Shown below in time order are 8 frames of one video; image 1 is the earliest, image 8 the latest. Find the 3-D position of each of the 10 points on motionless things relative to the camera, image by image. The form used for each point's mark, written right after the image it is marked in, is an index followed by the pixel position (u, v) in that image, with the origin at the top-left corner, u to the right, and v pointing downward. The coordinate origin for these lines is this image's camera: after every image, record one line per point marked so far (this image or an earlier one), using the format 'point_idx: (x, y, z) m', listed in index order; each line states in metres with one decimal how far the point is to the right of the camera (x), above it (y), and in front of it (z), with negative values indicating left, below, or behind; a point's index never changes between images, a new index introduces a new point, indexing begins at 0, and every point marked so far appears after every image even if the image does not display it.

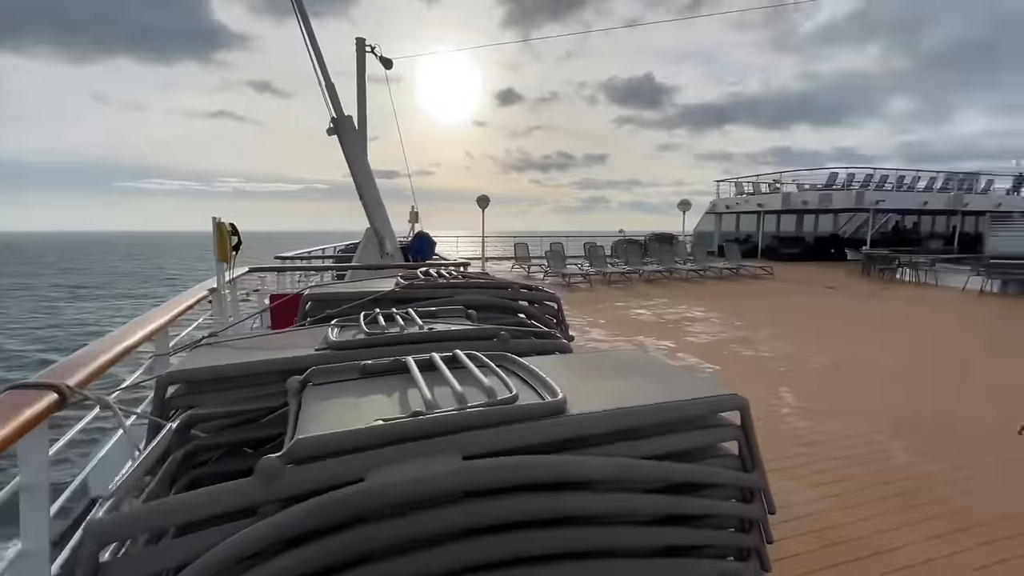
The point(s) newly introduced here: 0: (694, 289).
0: (+3.0, 0.0, +7.7) m
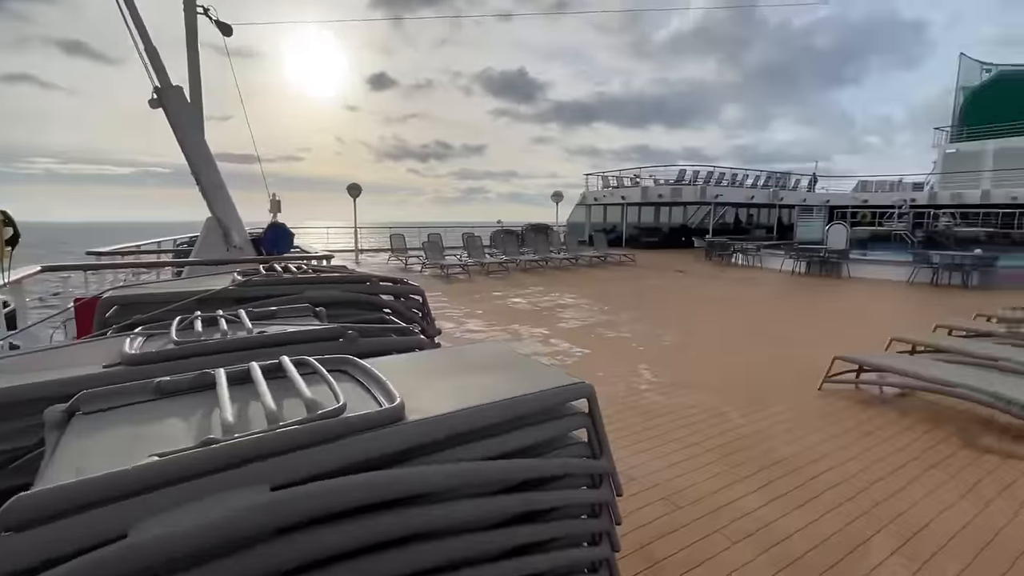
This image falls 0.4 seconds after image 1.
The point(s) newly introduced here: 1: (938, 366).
0: (+0.9, +0.2, +8.1) m
1: (+2.3, -0.4, +2.6) m
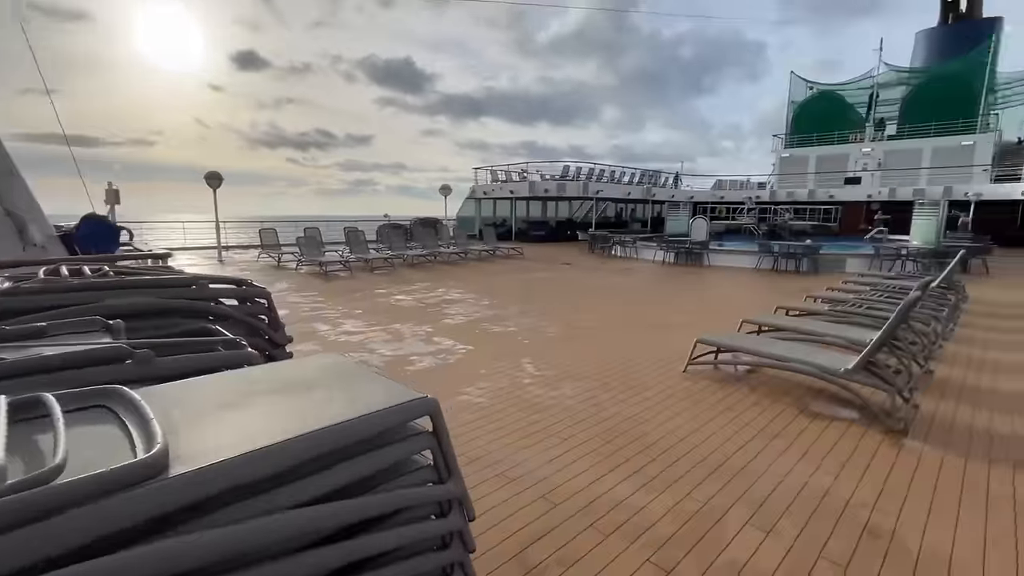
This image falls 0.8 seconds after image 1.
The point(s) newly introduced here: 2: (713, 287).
0: (-0.9, +0.3, +8.0) m
1: (+1.6, -0.3, +3.0) m
2: (+3.0, 0.0, +7.1) m
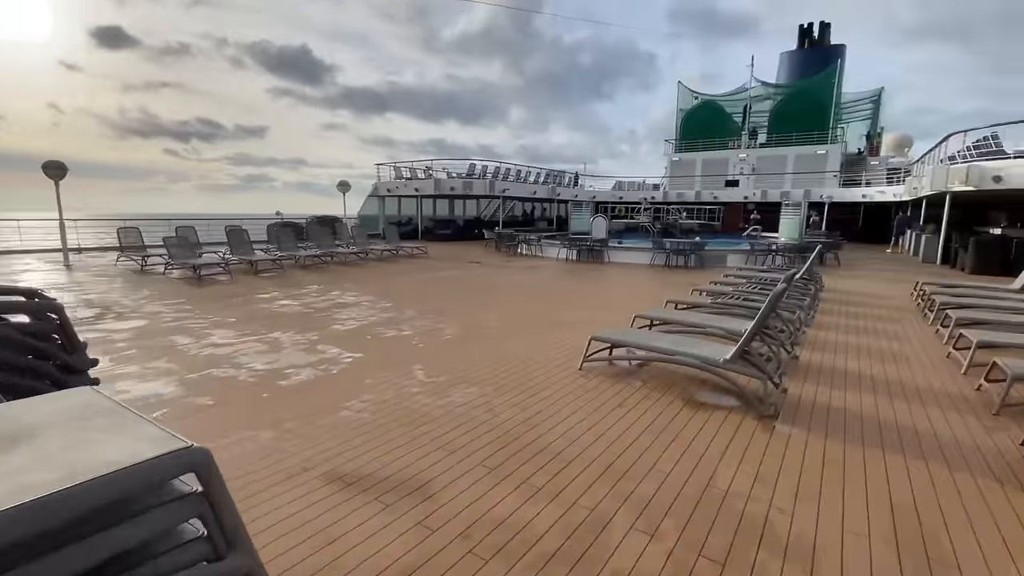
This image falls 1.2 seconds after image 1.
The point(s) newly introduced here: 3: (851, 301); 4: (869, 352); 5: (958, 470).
0: (-2.5, +0.2, +7.5) m
1: (+1.0, -0.3, +3.0) m
2: (+1.6, +0.1, +7.4) m
3: (+4.2, -0.2, +5.9) m
4: (+2.8, -0.5, +3.7) m
5: (+1.8, -0.8, +2.0) m
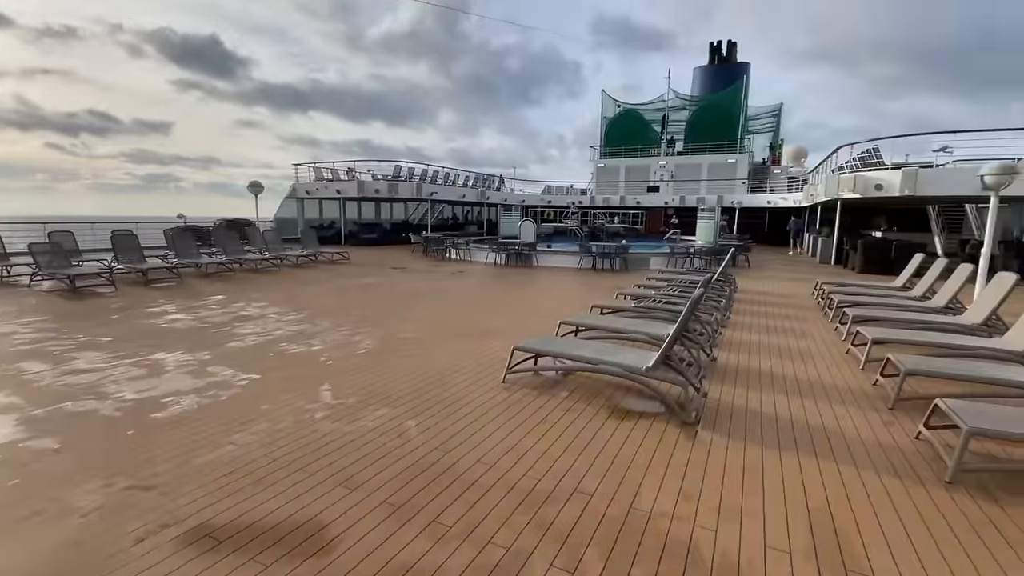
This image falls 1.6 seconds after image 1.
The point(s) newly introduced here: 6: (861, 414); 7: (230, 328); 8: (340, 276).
0: (-3.6, +0.1, +6.9) m
1: (+0.5, -0.3, +3.0) m
2: (+0.4, 0.0, +7.4) m
3: (+3.3, -0.2, +6.2) m
4: (+2.2, -0.5, +3.8) m
5: (+1.5, -0.8, +2.0) m
6: (+1.9, -0.7, +2.6) m
7: (-2.4, -0.3, +4.1) m
8: (-2.8, +0.2, +7.8) m
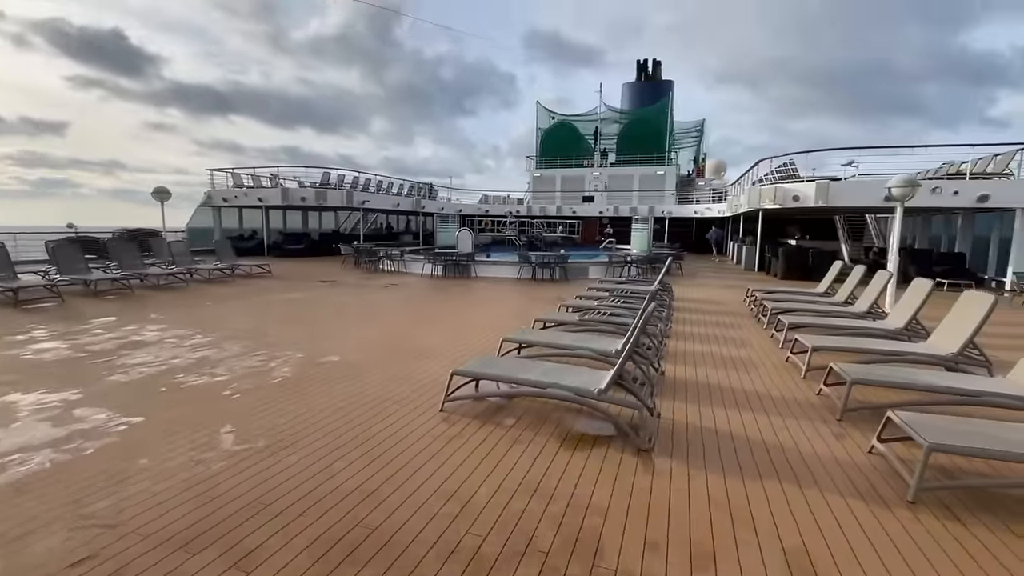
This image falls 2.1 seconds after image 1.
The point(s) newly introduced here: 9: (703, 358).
0: (-4.4, -0.1, +6.1) m
1: (+0.1, -0.4, +2.7) m
2: (-0.5, -0.2, +7.1) m
3: (+2.5, -0.3, +6.3) m
4: (+1.7, -0.6, +3.8) m
5: (+1.3, -0.8, +1.9) m
6: (+1.6, -0.7, +2.5) m
7: (-2.9, -0.5, +3.5) m
8: (-3.8, 0.0, +7.1) m
9: (+1.5, -0.6, +3.8) m
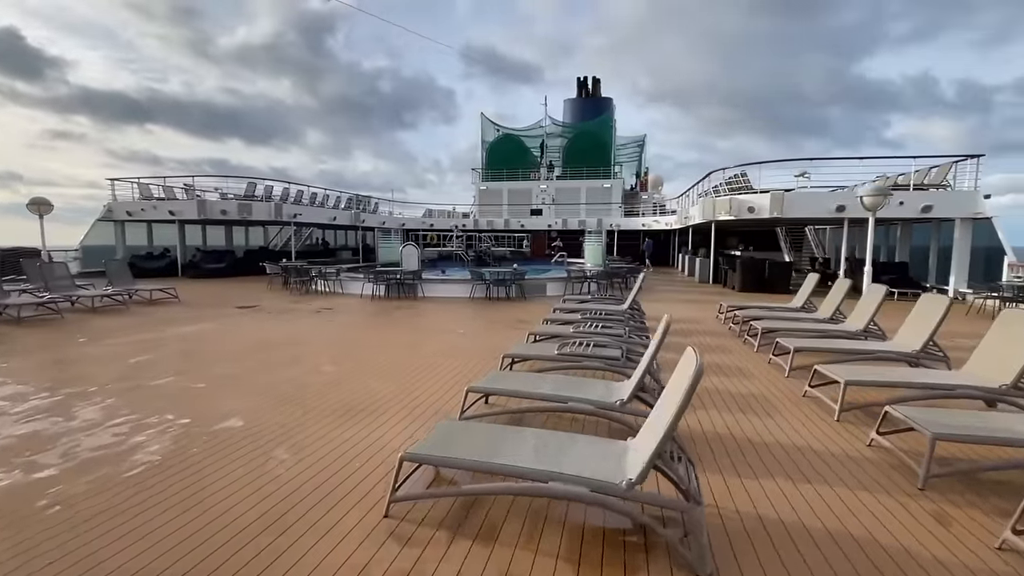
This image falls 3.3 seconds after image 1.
0: (-4.9, -0.5, +4.8) m
1: (0.0, -0.6, +1.9) m
2: (-1.1, -0.5, +6.2) m
3: (+1.9, -0.5, +5.8) m
4: (+1.5, -0.7, +3.2) m
5: (+1.3, -0.9, +1.3) m
6: (+1.5, -0.8, +1.9) m
7: (-3.0, -0.7, +2.3) m
8: (-4.4, -0.4, +5.9) m
9: (+1.3, -0.7, +3.2) m
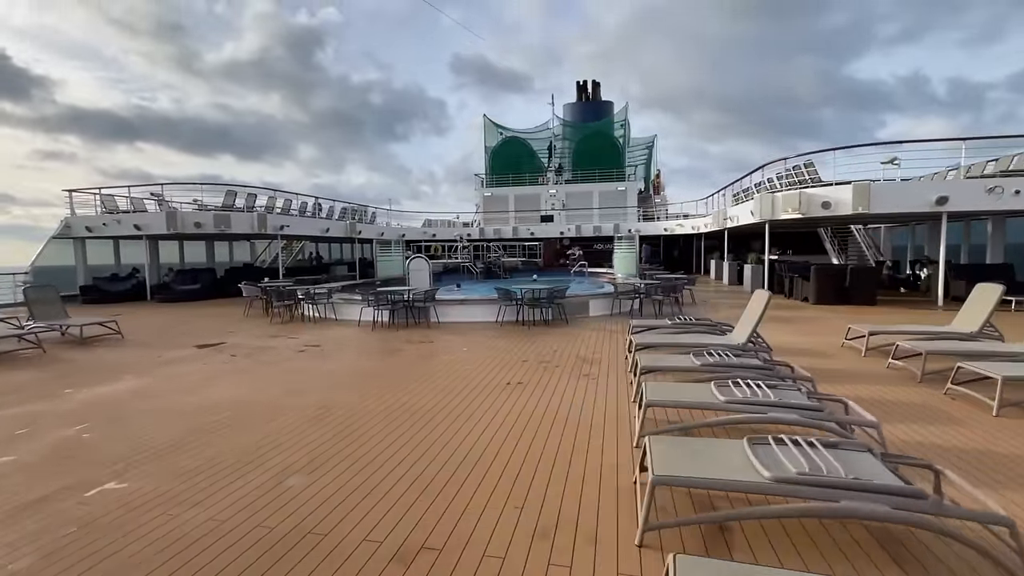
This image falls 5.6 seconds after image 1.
0: (-4.3, -0.8, +3.1) m
1: (+0.6, -0.7, +0.3) m
2: (-0.6, -0.7, +4.6) m
3: (+2.5, -0.7, +4.1) m
4: (+2.0, -0.9, +1.6) m
5: (+1.8, -1.0, -0.4) m
6: (+2.1, -1.0, +0.2) m
7: (-2.5, -1.0, +0.7) m
8: (-3.8, -0.8, +4.2) m
9: (+1.8, -0.9, +1.5) m
